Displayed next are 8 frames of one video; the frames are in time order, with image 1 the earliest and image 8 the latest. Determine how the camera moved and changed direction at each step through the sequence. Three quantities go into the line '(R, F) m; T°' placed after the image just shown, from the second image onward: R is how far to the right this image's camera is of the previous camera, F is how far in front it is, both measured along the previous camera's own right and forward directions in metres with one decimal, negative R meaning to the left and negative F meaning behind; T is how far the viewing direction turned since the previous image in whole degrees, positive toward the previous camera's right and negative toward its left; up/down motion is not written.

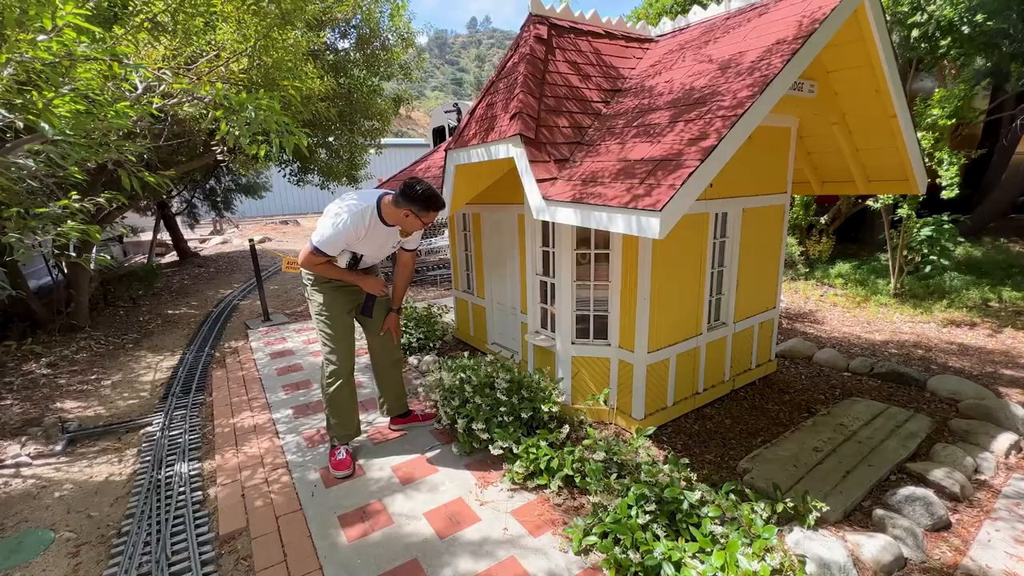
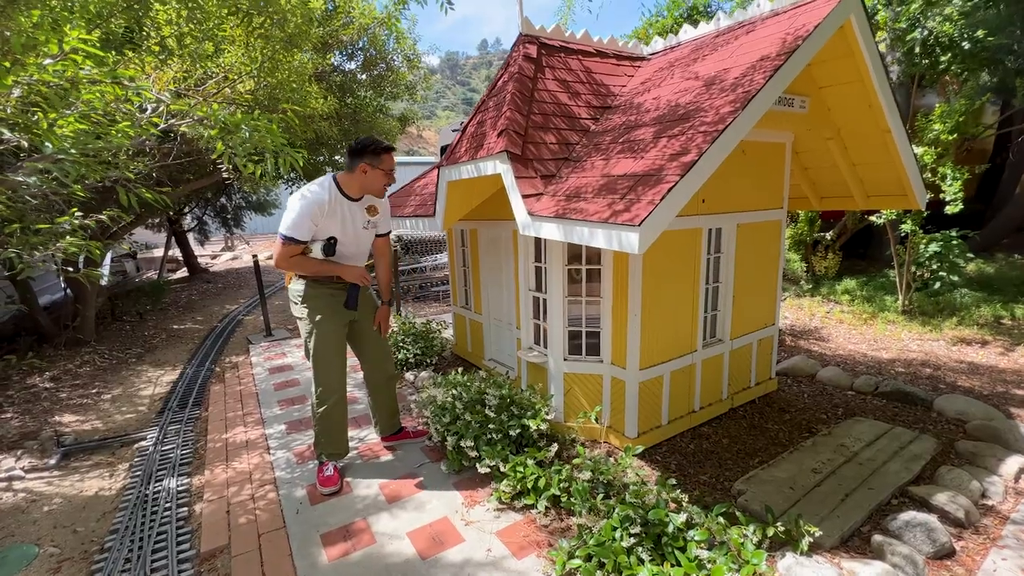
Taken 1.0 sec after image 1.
(+0.2, 0.0) m; -1°
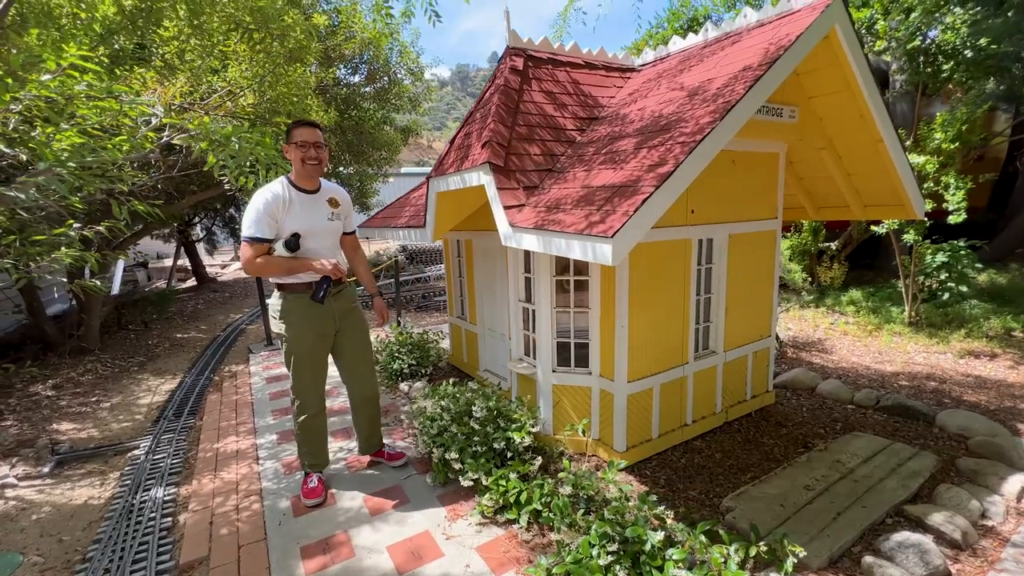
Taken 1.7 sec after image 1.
(+0.2, 0.0) m; -1°
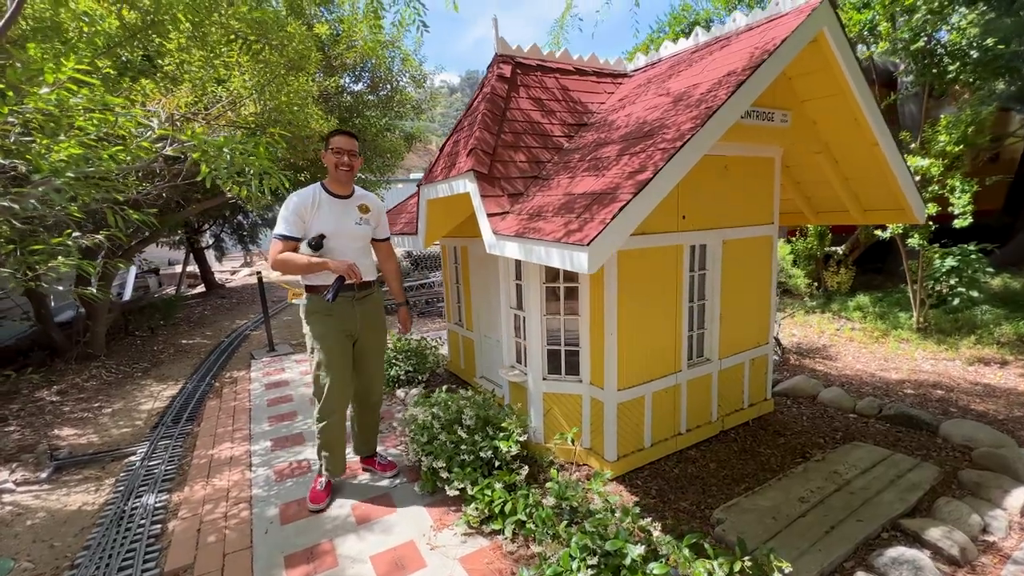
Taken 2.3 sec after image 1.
(+0.2, 0.0) m; -1°
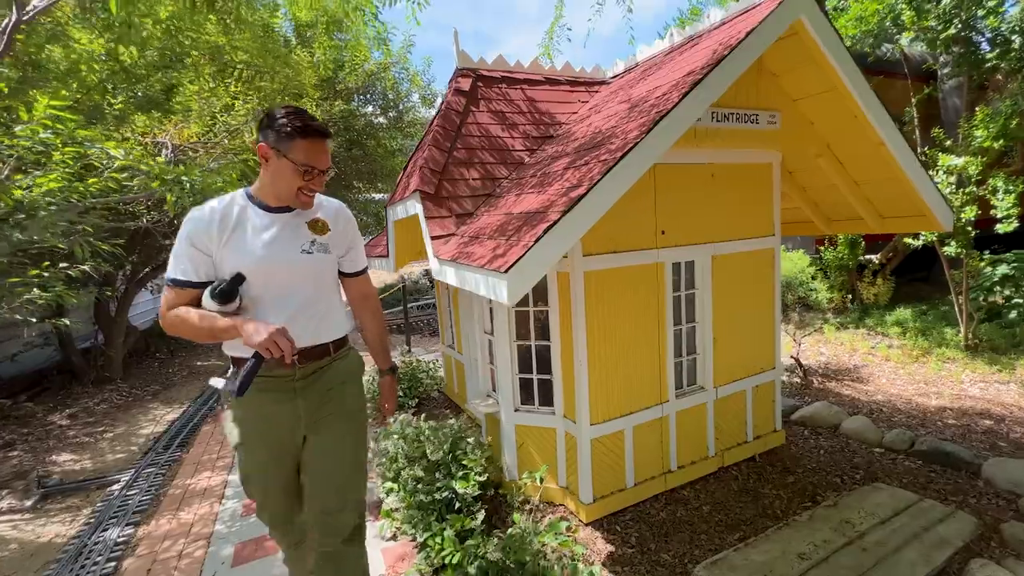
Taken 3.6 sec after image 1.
(+0.6, +0.3) m; -5°
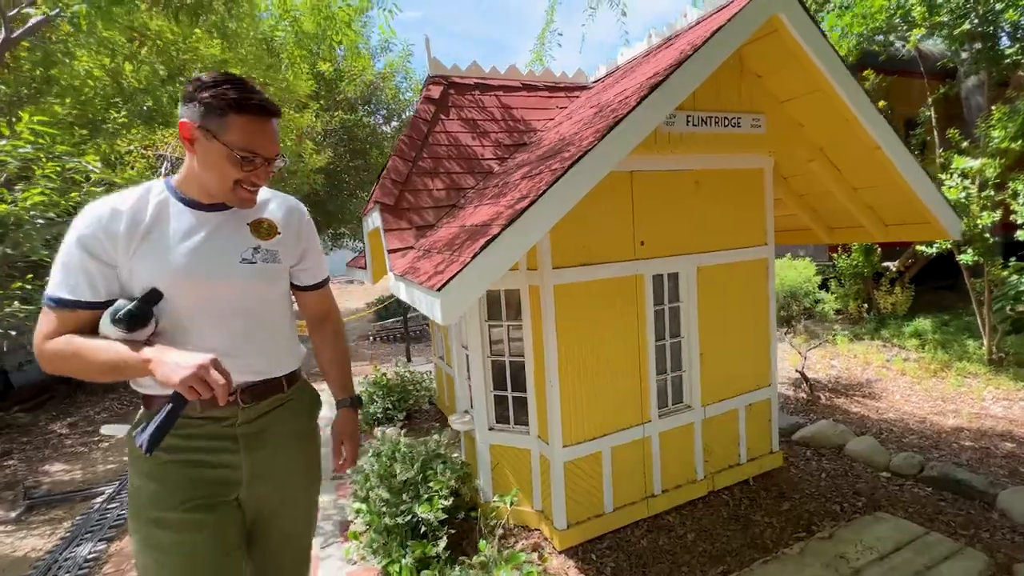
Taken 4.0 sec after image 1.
(+0.4, +0.1) m; -2°
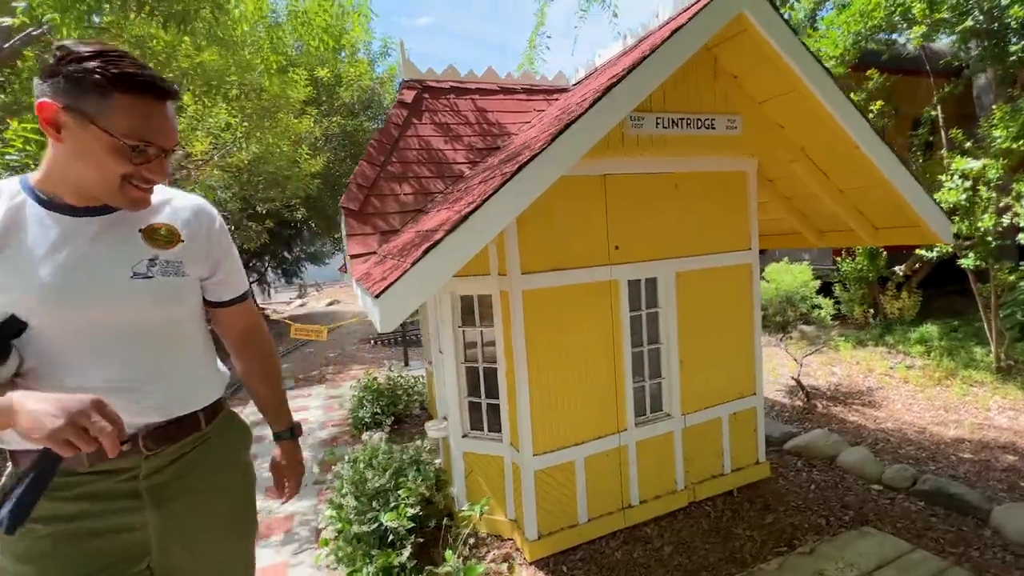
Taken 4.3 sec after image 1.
(+0.3, +0.1) m; -2°
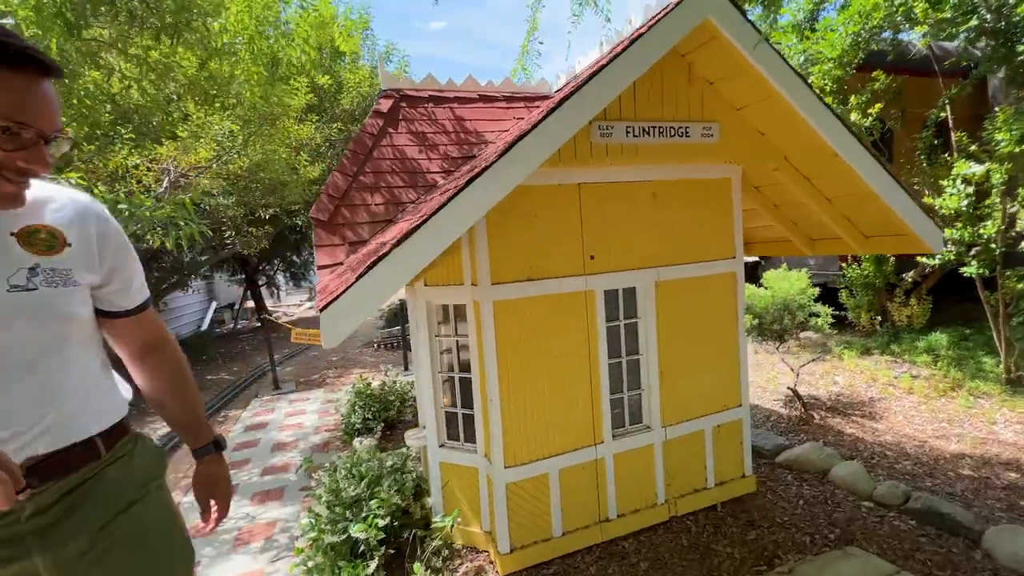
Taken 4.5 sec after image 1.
(+0.3, 0.0) m; -2°
